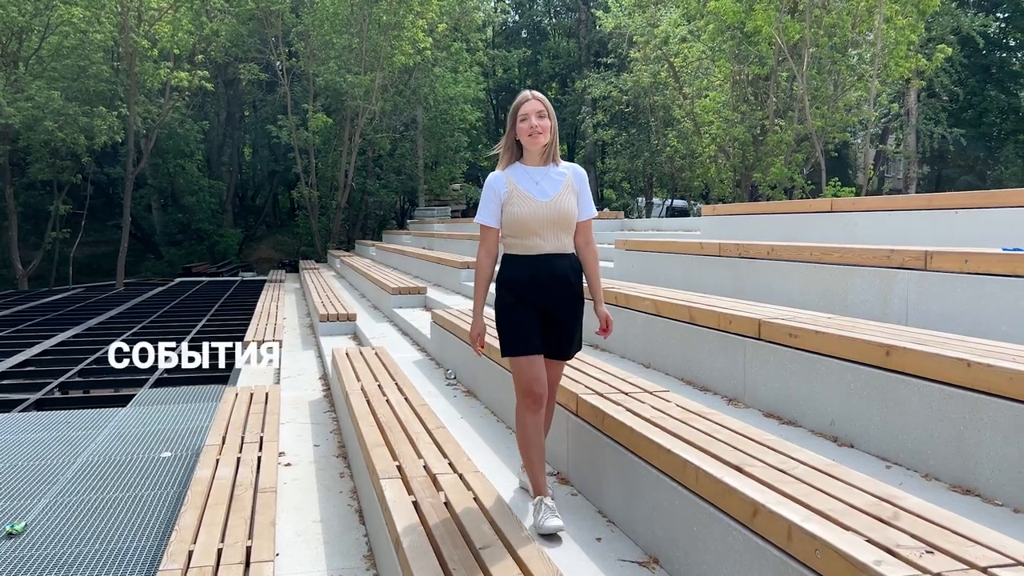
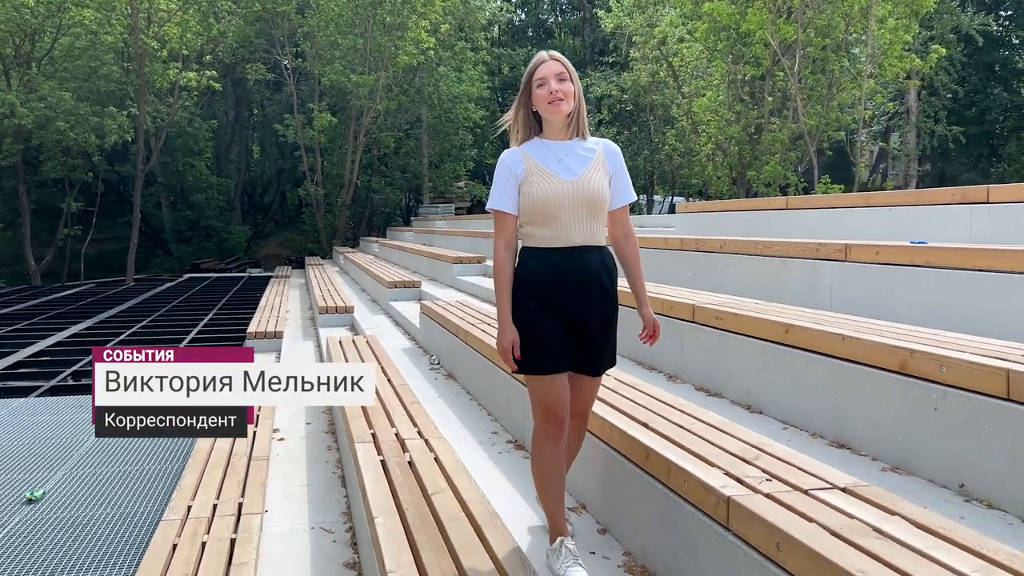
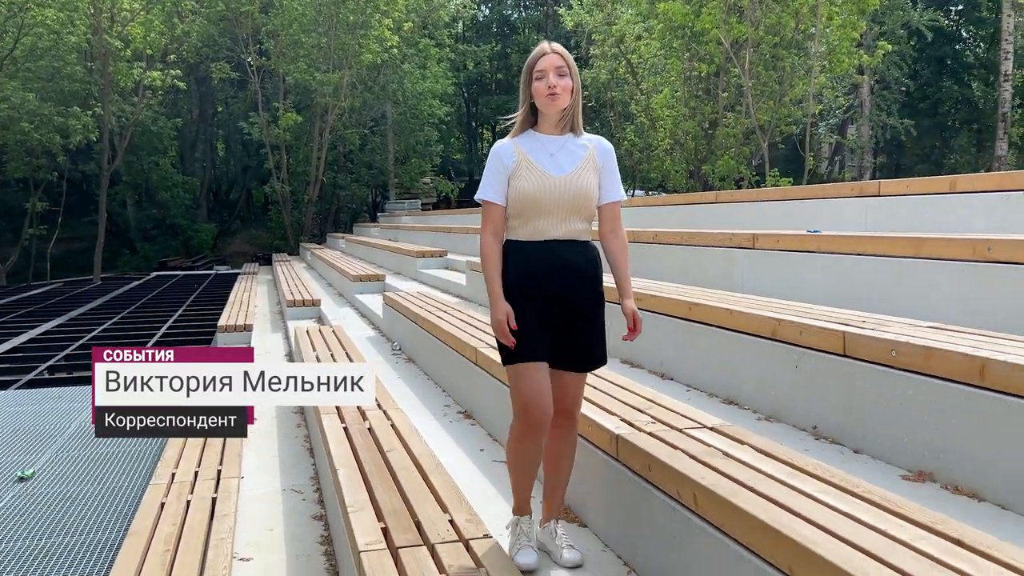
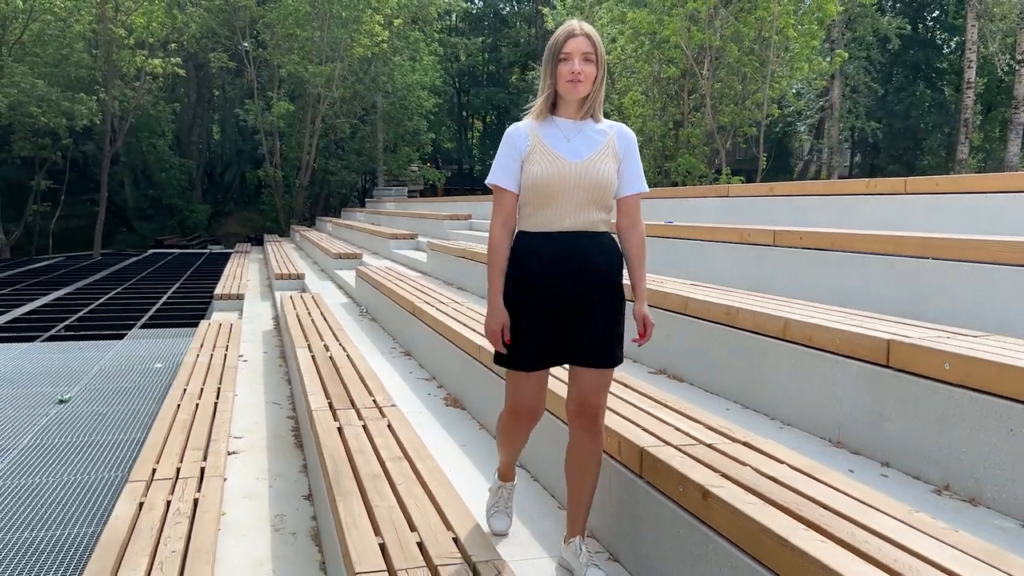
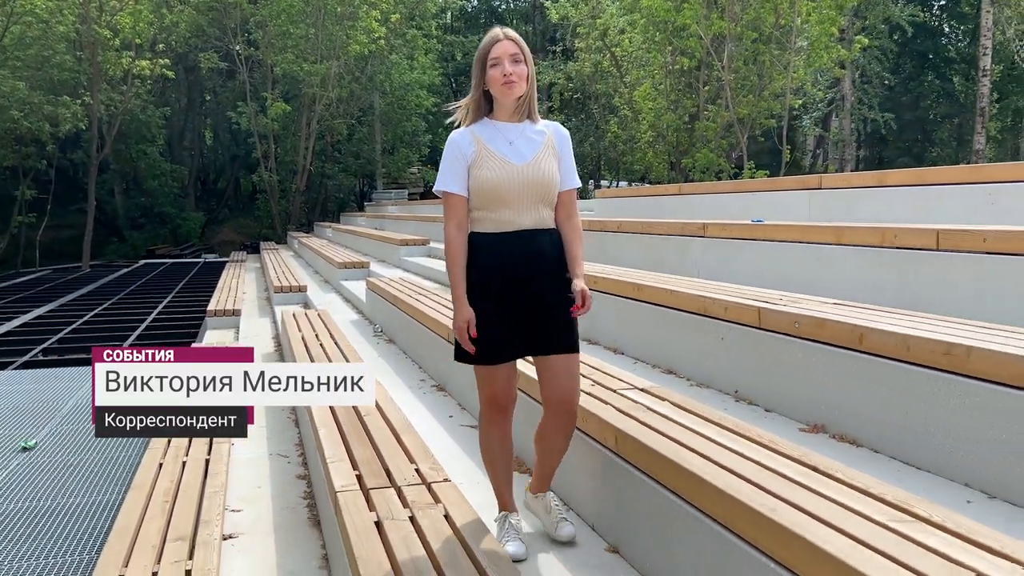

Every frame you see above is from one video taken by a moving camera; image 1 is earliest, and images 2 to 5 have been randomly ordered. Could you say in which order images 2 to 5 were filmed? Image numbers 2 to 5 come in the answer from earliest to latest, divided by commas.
2, 3, 5, 4
